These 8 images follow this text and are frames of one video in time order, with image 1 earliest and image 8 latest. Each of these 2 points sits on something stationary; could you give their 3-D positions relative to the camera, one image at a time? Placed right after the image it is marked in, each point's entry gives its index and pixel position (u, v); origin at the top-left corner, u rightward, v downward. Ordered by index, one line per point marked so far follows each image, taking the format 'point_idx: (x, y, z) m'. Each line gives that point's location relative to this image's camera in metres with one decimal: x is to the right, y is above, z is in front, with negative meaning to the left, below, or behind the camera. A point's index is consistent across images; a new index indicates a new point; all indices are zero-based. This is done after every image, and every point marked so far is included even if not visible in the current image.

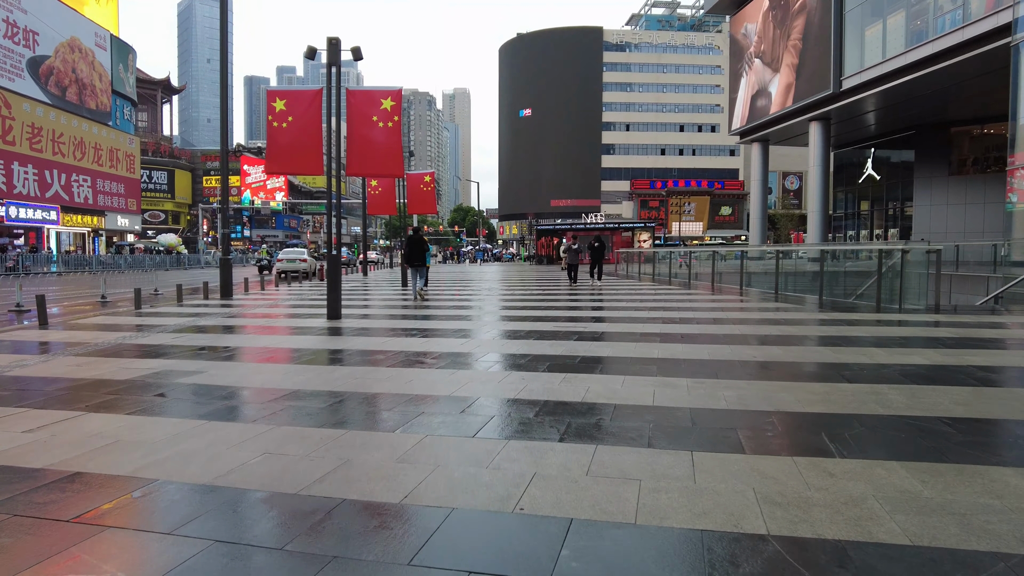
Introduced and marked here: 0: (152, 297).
0: (-8.7, -0.3, +16.0) m
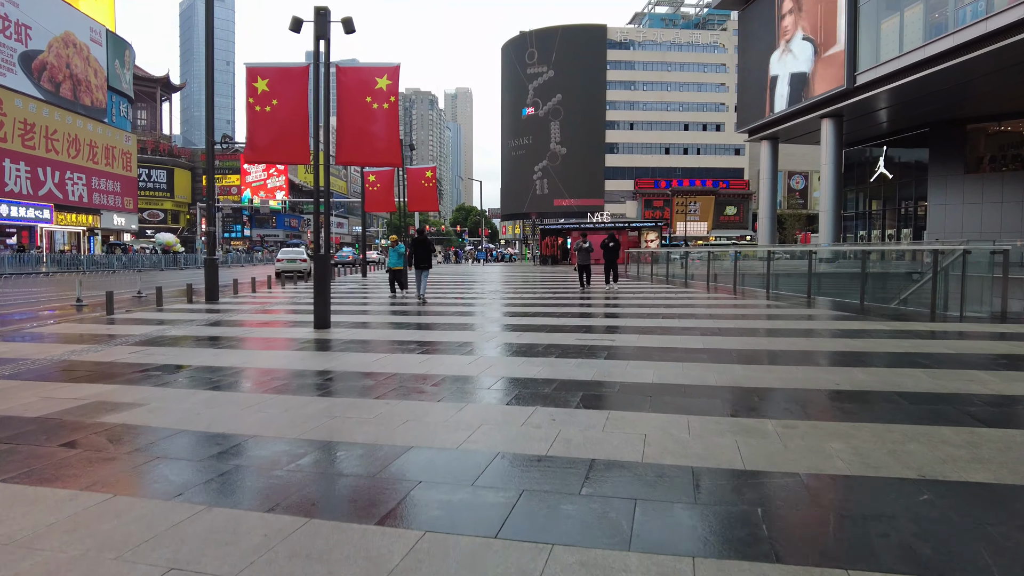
0: (-8.6, -0.3, +15.3) m
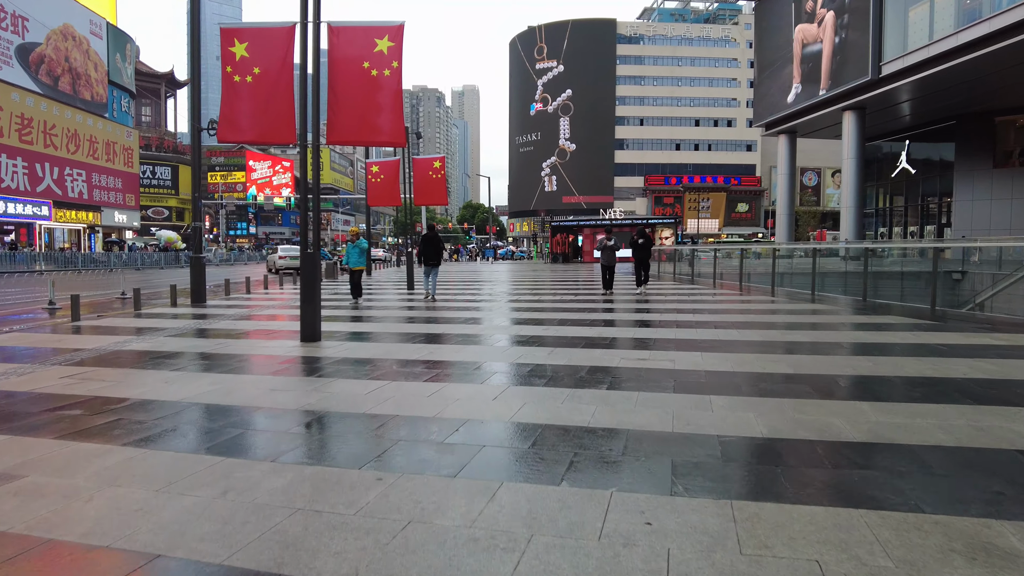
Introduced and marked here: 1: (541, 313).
0: (-8.3, -0.3, +14.4) m
1: (+0.5, -0.4, +13.0) m
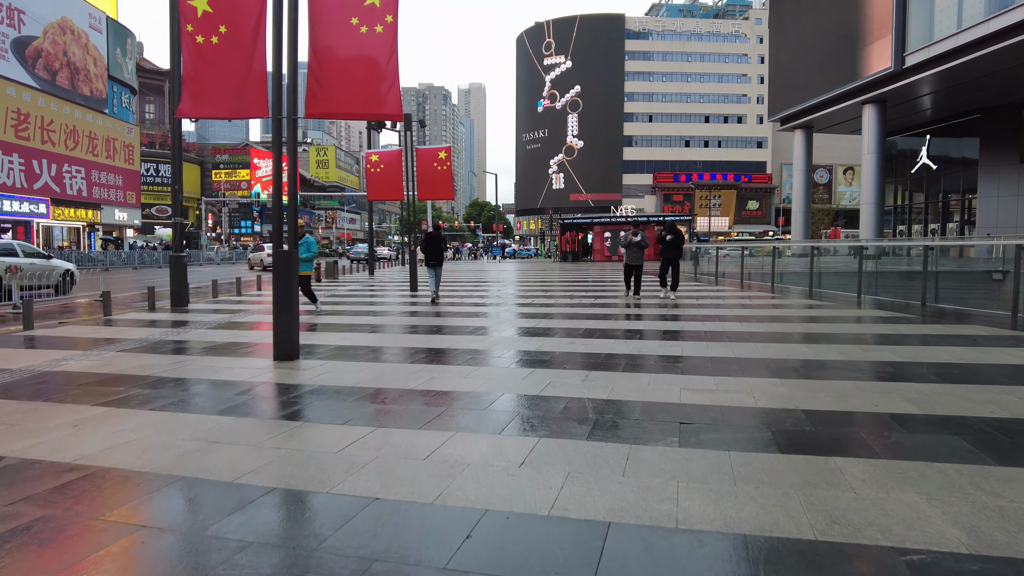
0: (-8.1, -0.3, +13.7) m
1: (+0.7, -0.5, +12.2) m
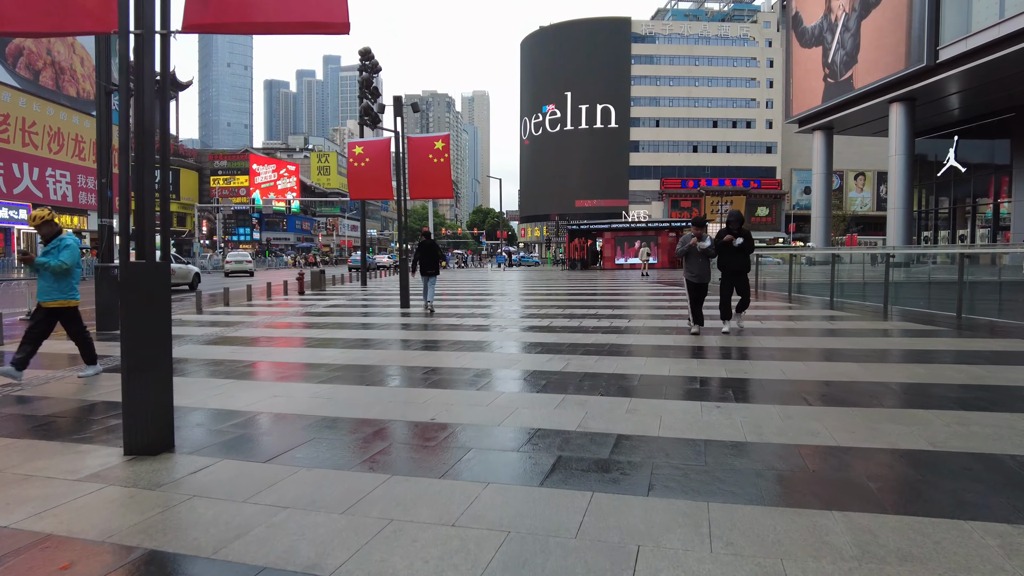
0: (-8.0, -0.5, +12.1) m
1: (+0.8, -0.7, +10.5) m
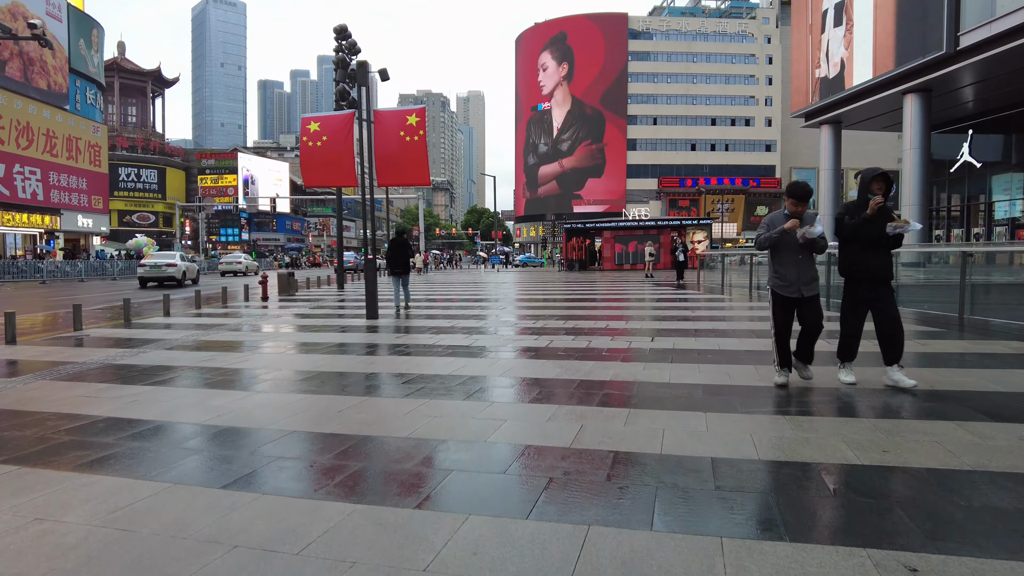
0: (-8.1, -0.6, +10.6) m
1: (+0.7, -0.7, +9.1) m
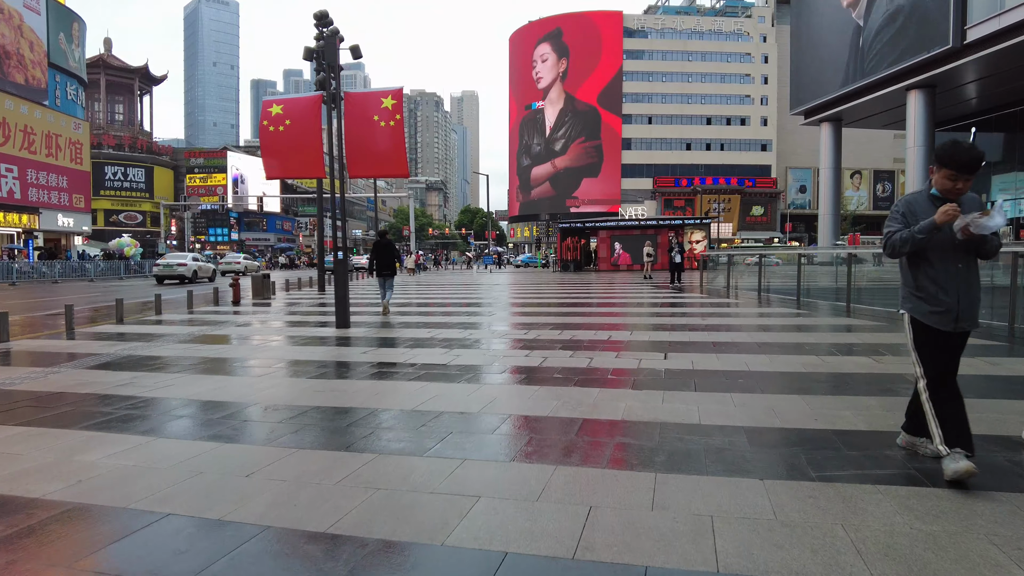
0: (-8.2, -0.7, +9.7) m
1: (+0.6, -0.8, +8.3) m
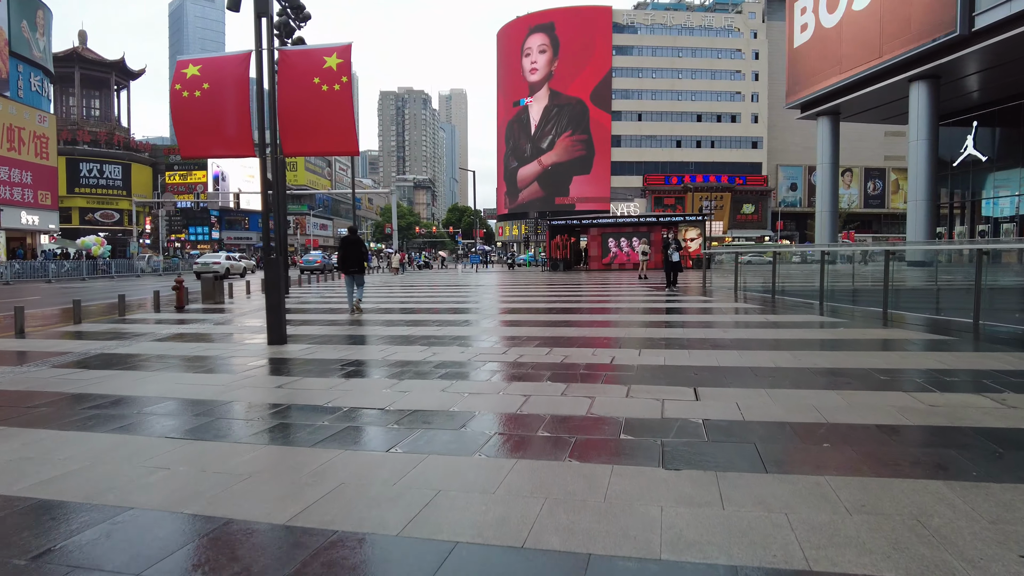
0: (-8.4, -0.7, +8.4) m
1: (+0.4, -0.8, +7.1) m
